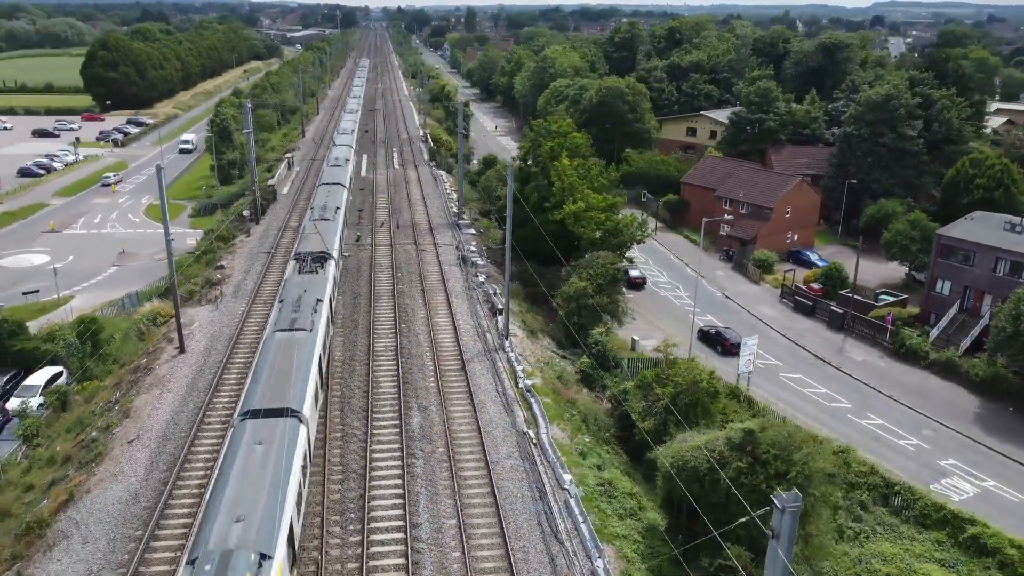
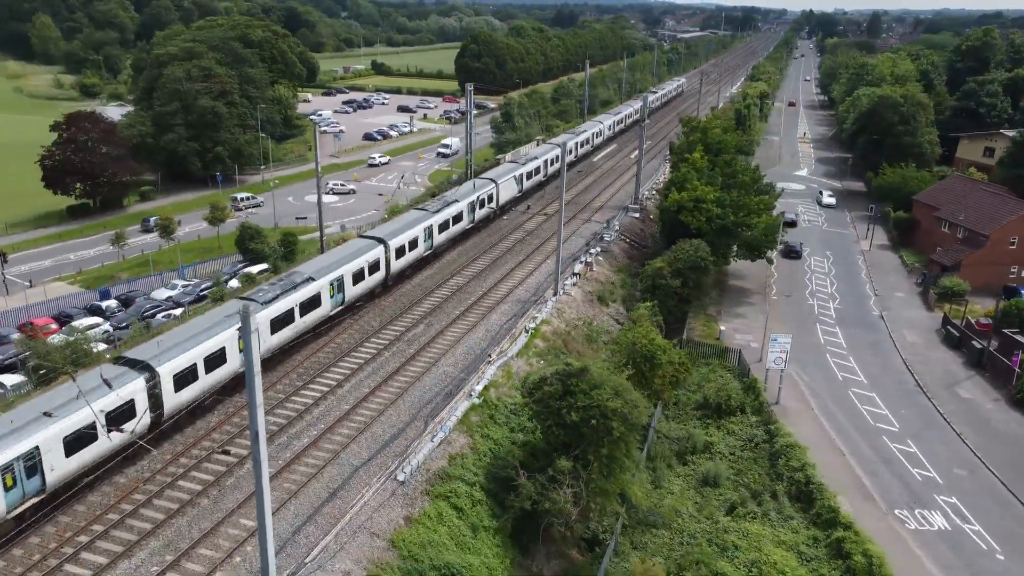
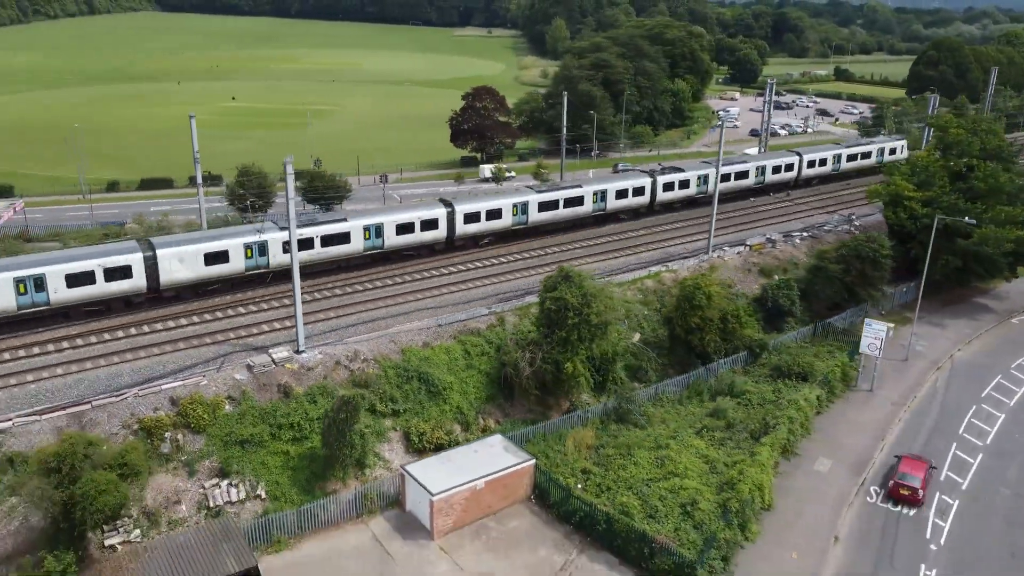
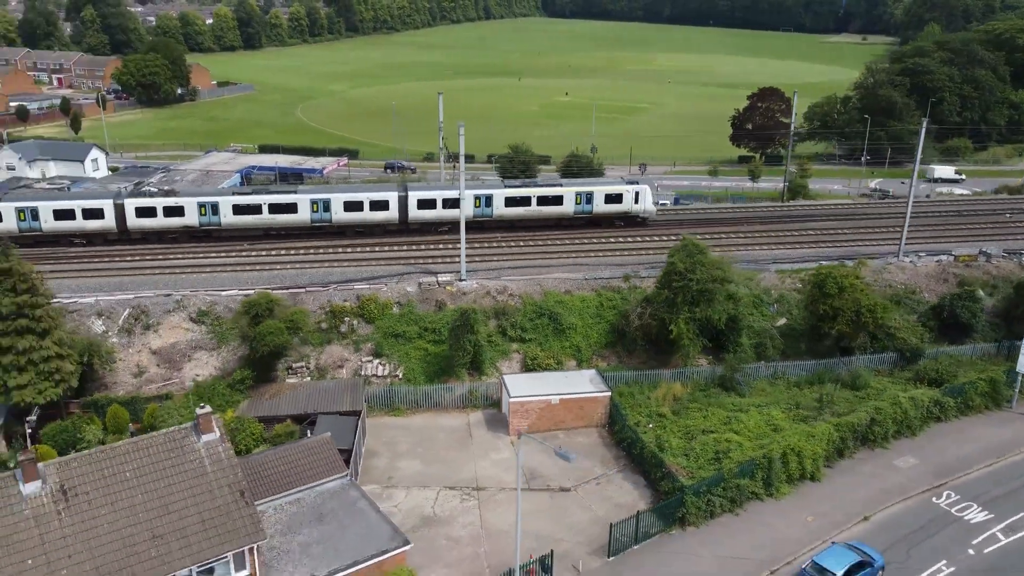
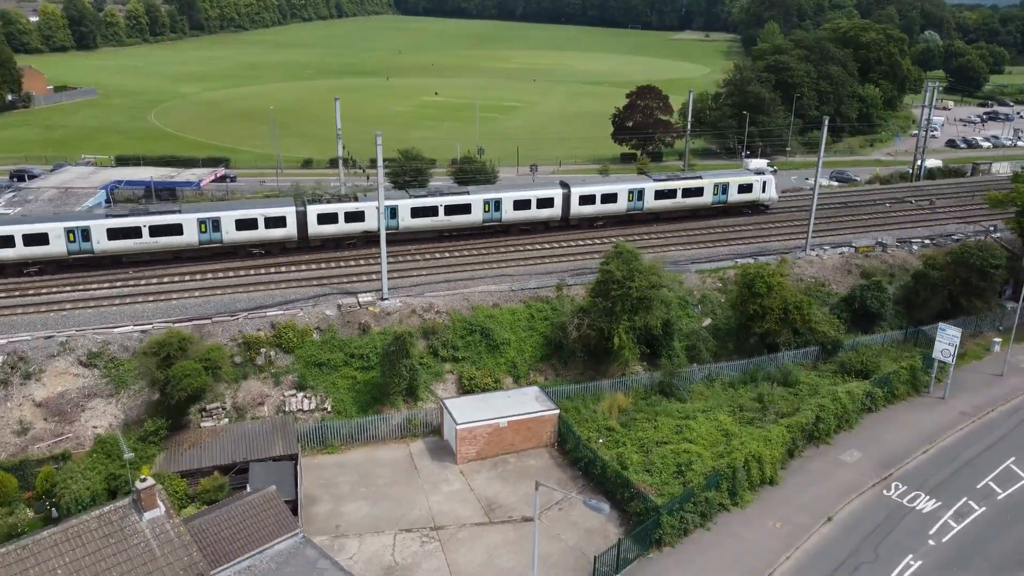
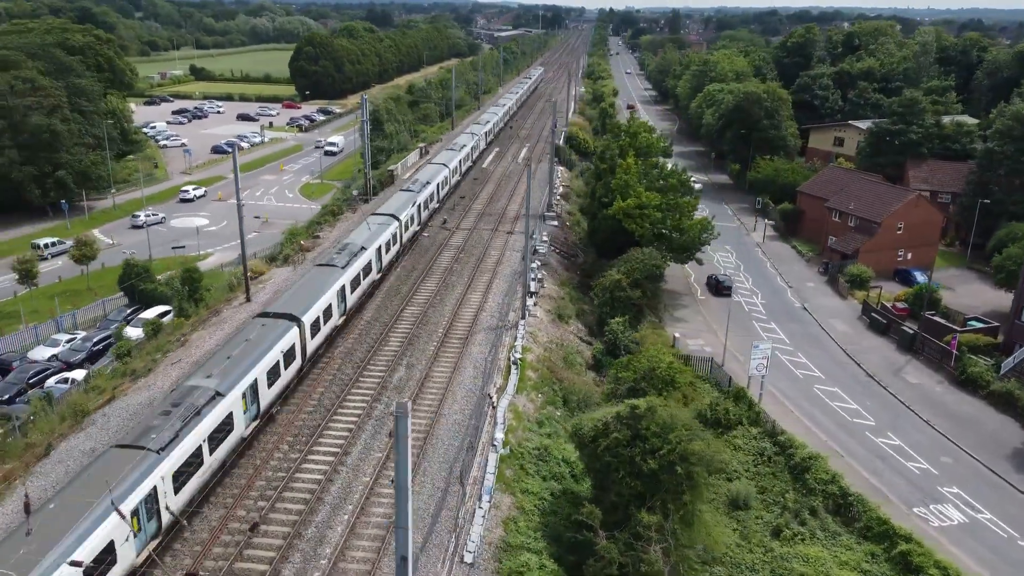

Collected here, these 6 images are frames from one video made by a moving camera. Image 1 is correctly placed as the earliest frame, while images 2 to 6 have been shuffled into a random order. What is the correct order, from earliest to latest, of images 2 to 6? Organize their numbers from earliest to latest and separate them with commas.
6, 2, 3, 5, 4
